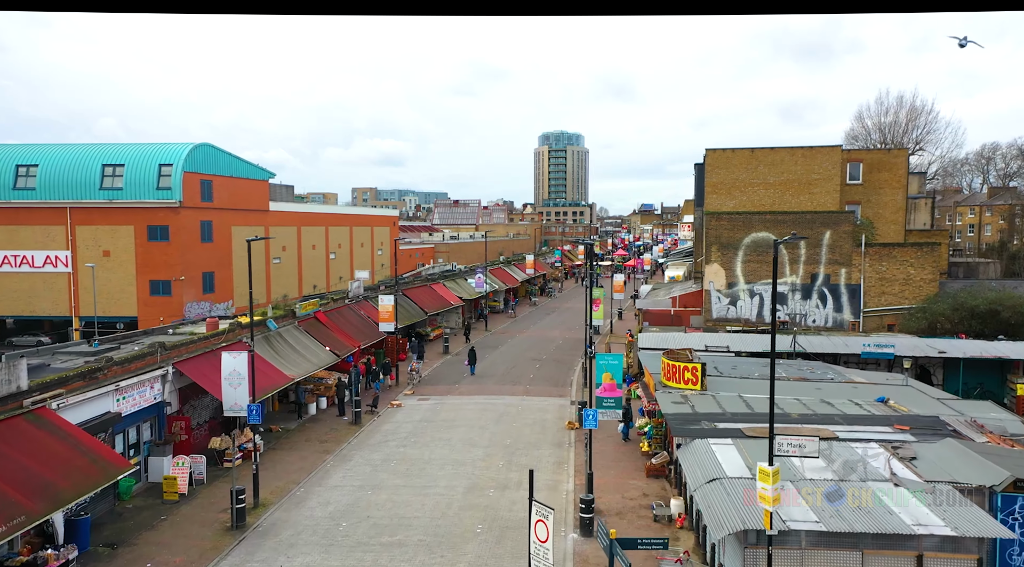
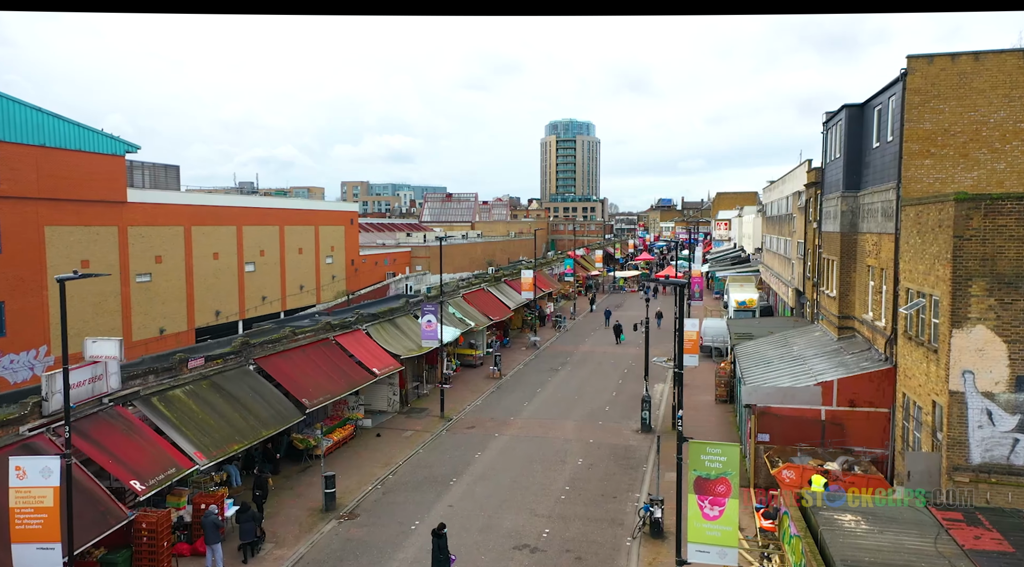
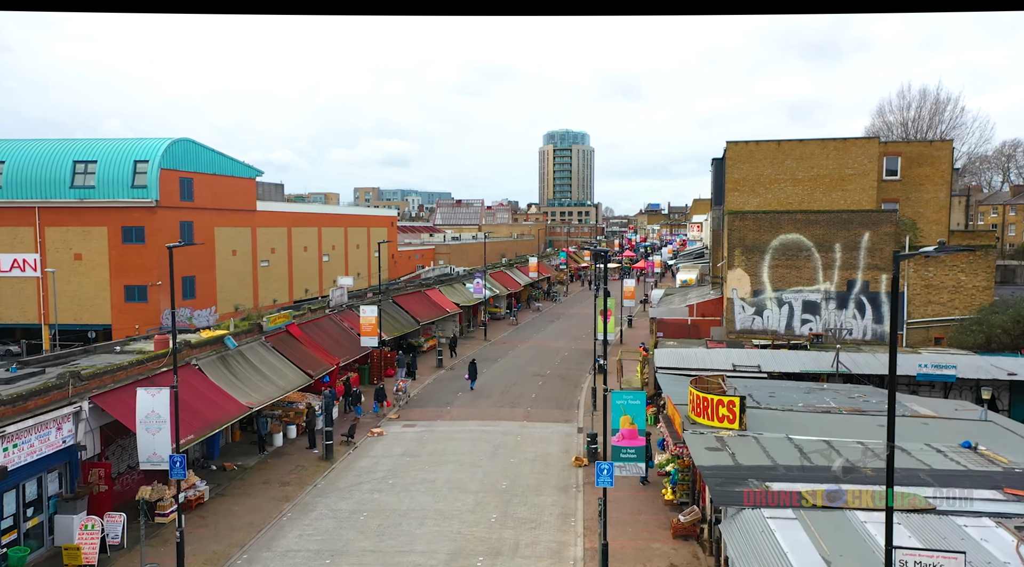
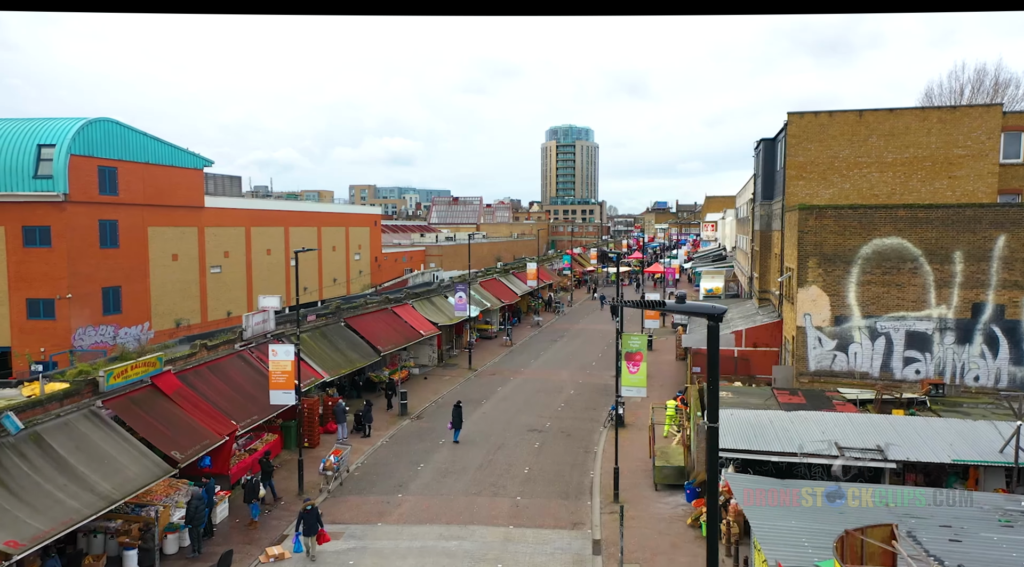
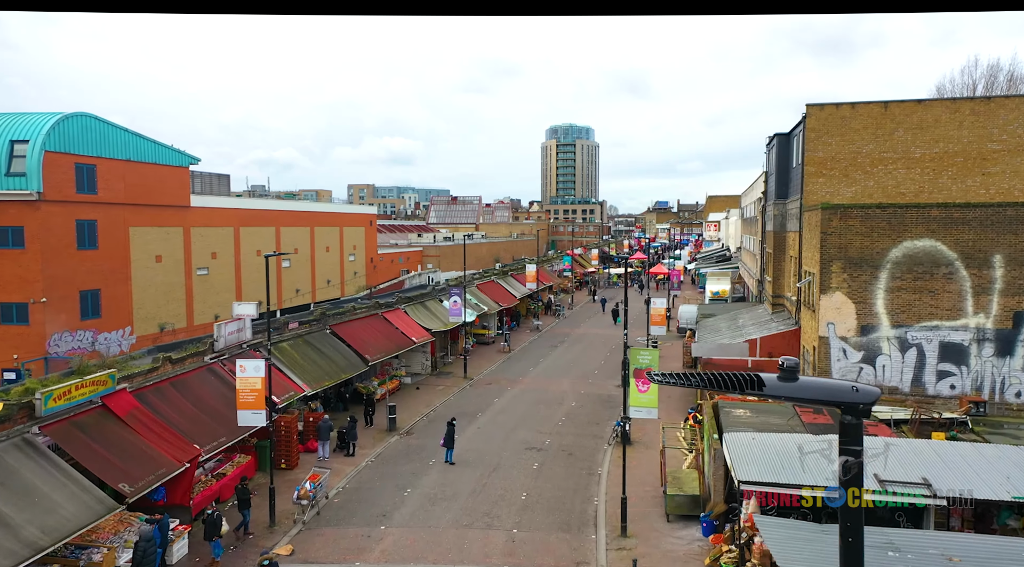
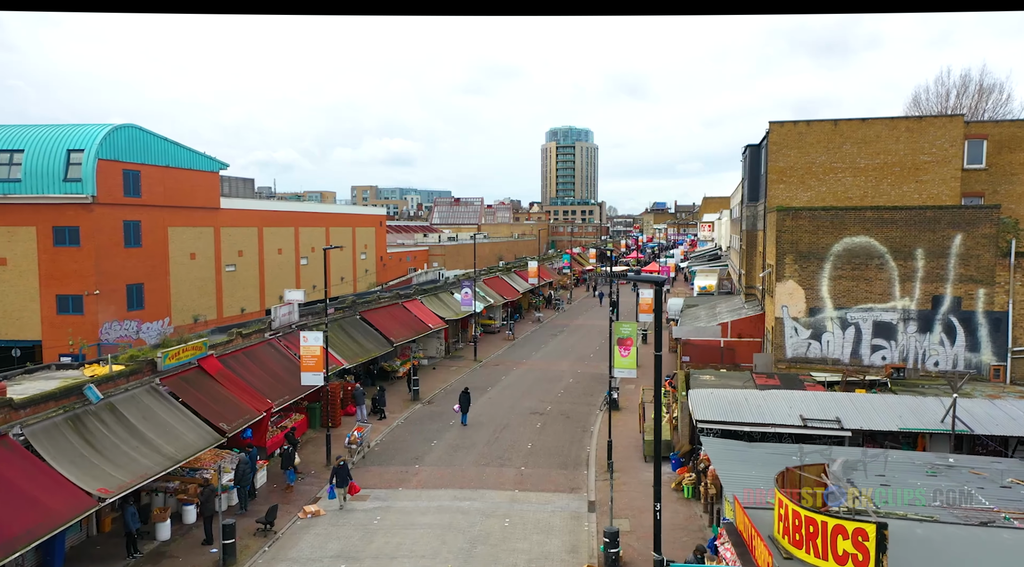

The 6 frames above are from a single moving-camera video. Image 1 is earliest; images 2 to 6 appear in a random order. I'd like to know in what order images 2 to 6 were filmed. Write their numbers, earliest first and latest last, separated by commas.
3, 6, 4, 5, 2
